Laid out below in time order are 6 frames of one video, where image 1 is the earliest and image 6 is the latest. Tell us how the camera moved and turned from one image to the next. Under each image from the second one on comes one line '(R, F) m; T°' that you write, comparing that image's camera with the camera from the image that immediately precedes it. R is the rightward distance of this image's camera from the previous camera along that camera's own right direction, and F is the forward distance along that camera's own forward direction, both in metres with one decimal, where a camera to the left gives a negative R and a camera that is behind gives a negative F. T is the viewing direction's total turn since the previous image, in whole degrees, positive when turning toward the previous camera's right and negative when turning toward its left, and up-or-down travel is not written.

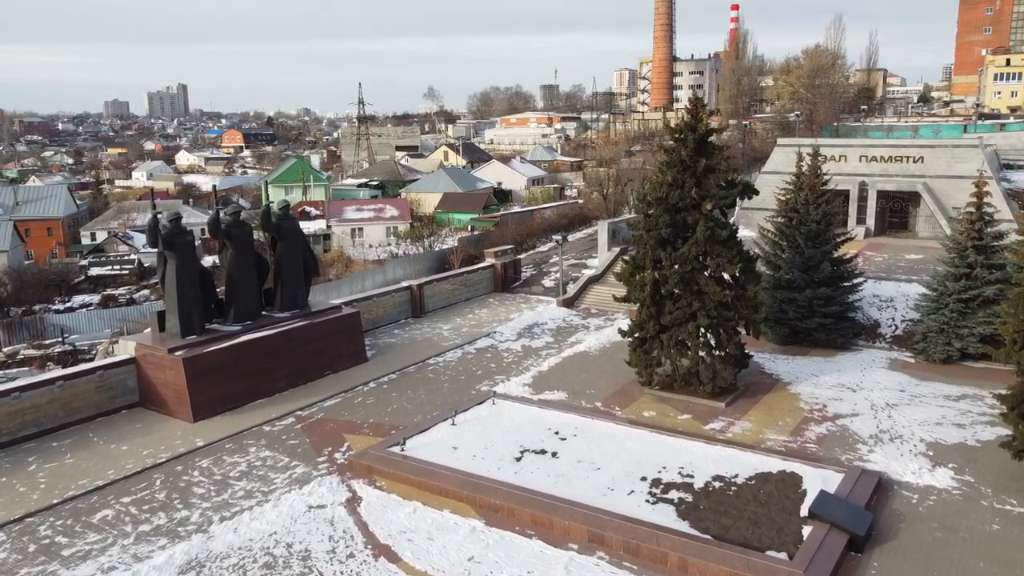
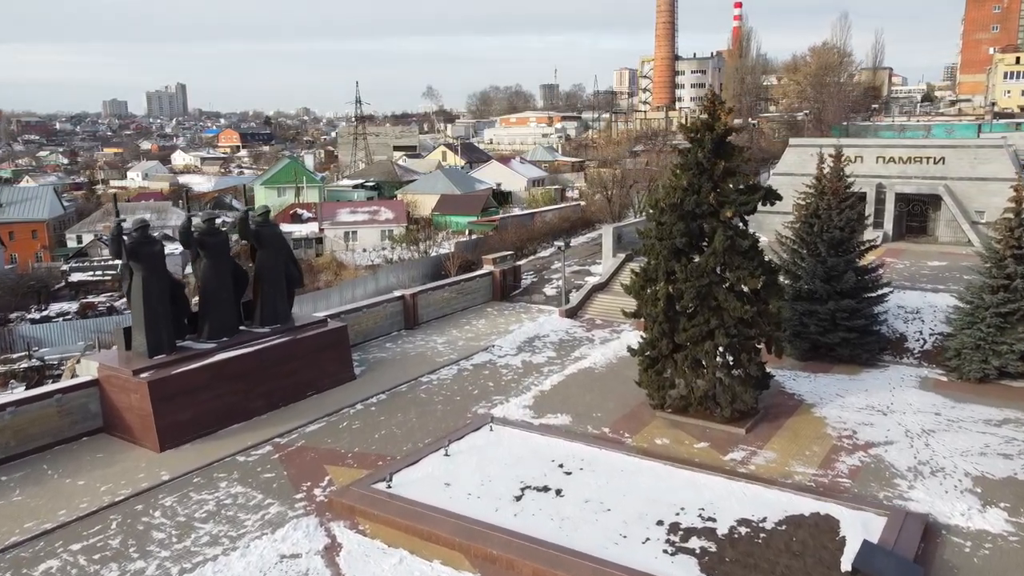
(0.0, +1.1) m; 0°
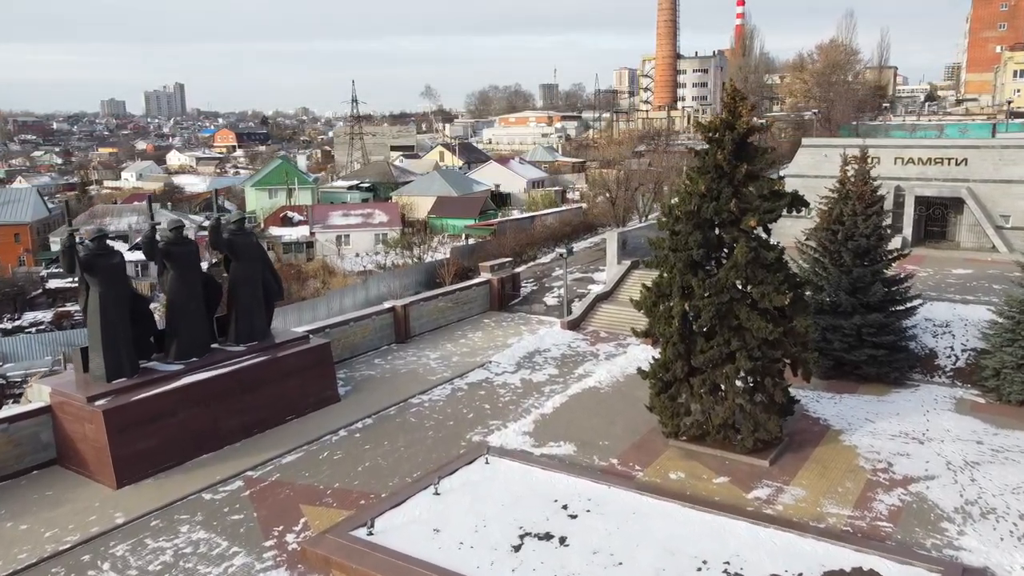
(0.0, +1.2) m; 0°
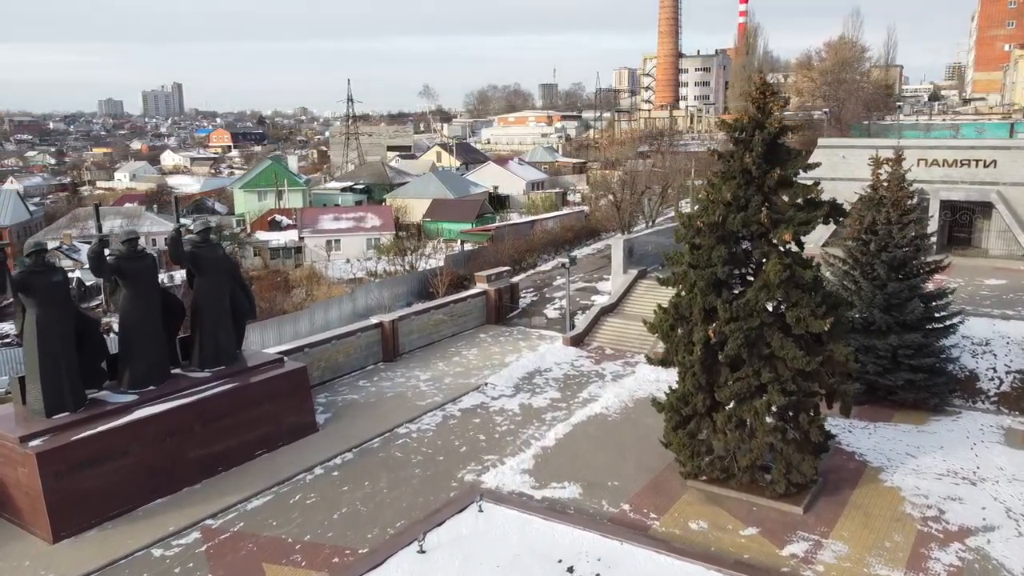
(0.0, +1.3) m; 0°
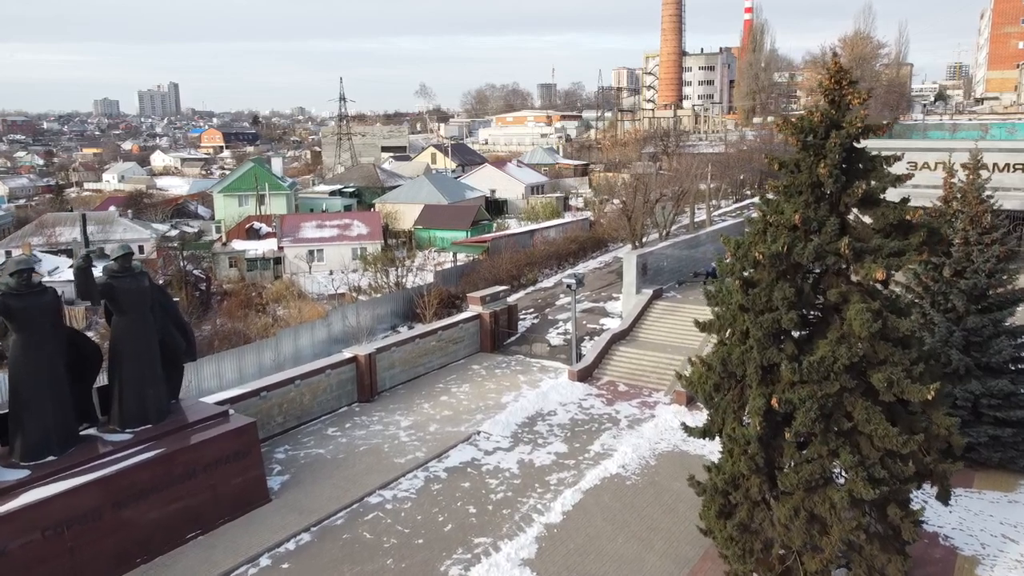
(0.0, +2.2) m; 0°
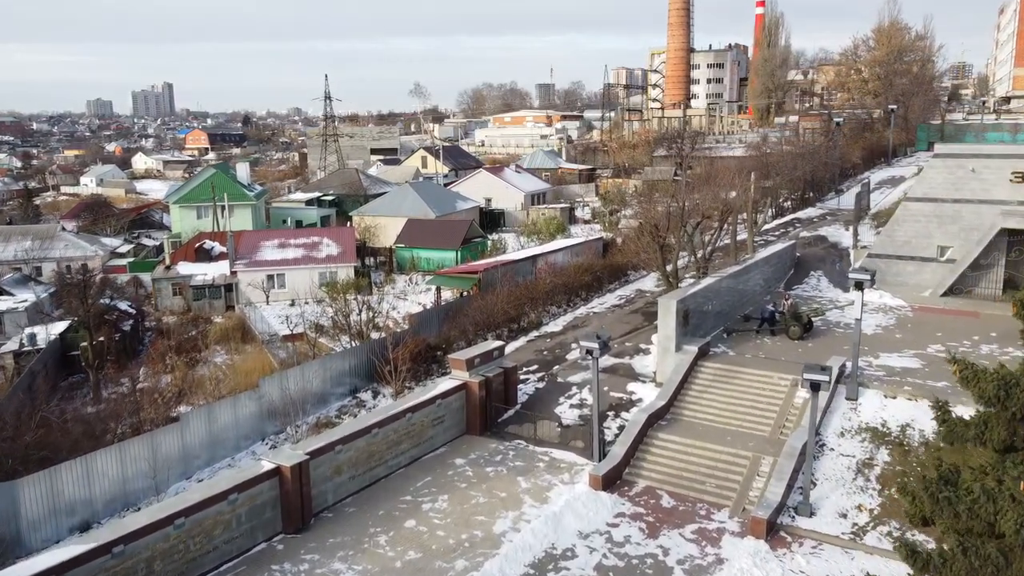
(0.0, +4.0) m; 0°
